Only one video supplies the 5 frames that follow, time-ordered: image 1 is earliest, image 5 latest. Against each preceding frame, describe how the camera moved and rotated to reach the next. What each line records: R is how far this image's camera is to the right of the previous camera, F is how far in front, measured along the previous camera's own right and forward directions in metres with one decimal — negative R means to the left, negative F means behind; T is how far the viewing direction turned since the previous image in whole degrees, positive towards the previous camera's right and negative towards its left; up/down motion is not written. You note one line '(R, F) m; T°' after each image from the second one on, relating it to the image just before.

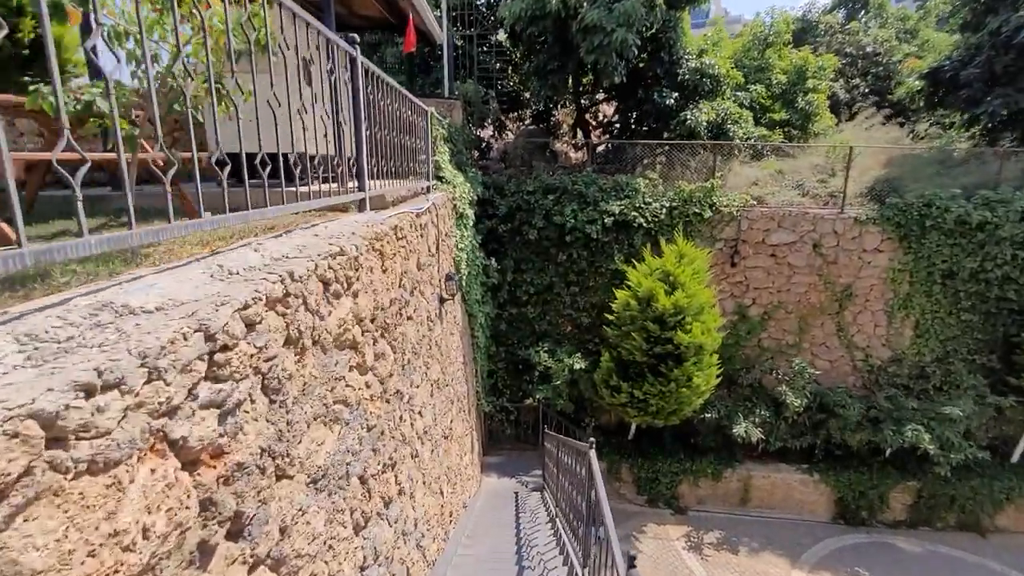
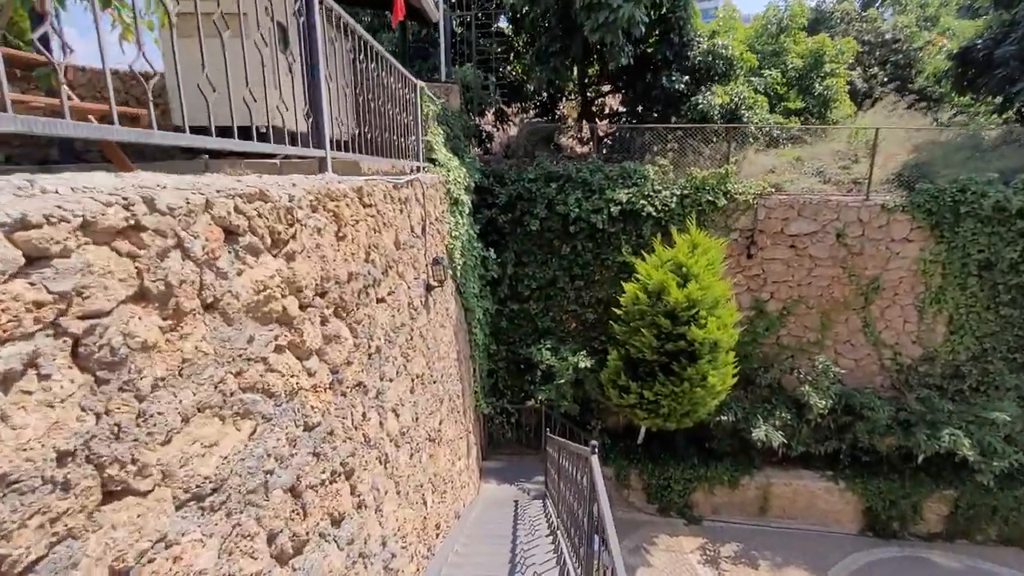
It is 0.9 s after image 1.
(+0.1, +0.4) m; -1°
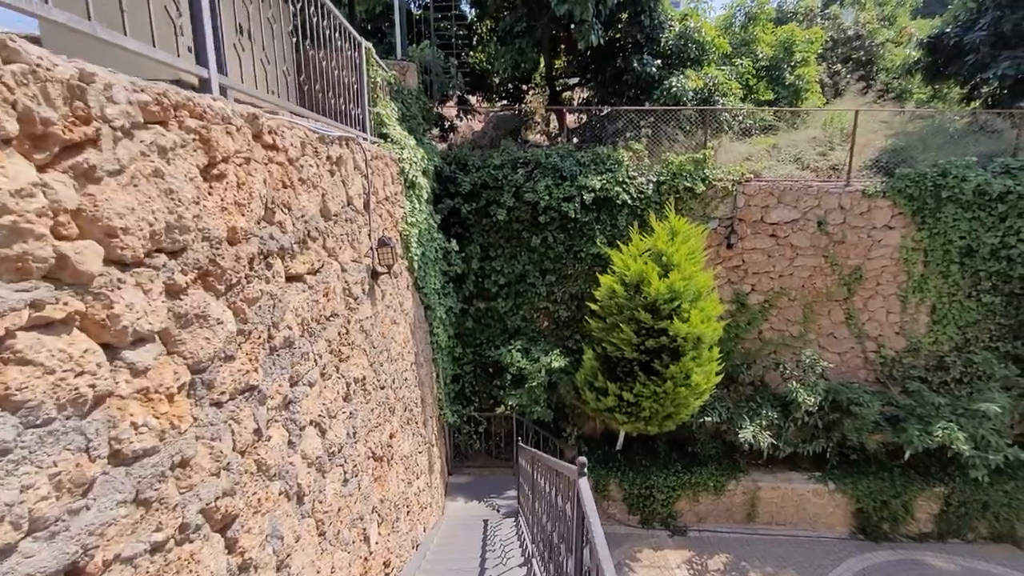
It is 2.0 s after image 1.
(0.0, +0.6) m; +4°
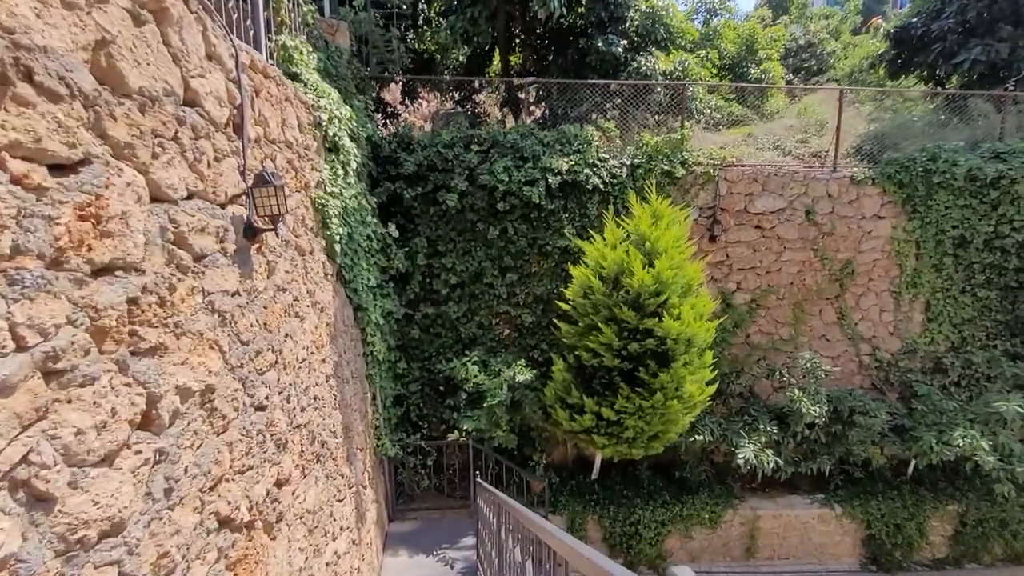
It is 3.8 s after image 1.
(0.0, +1.0) m; +5°
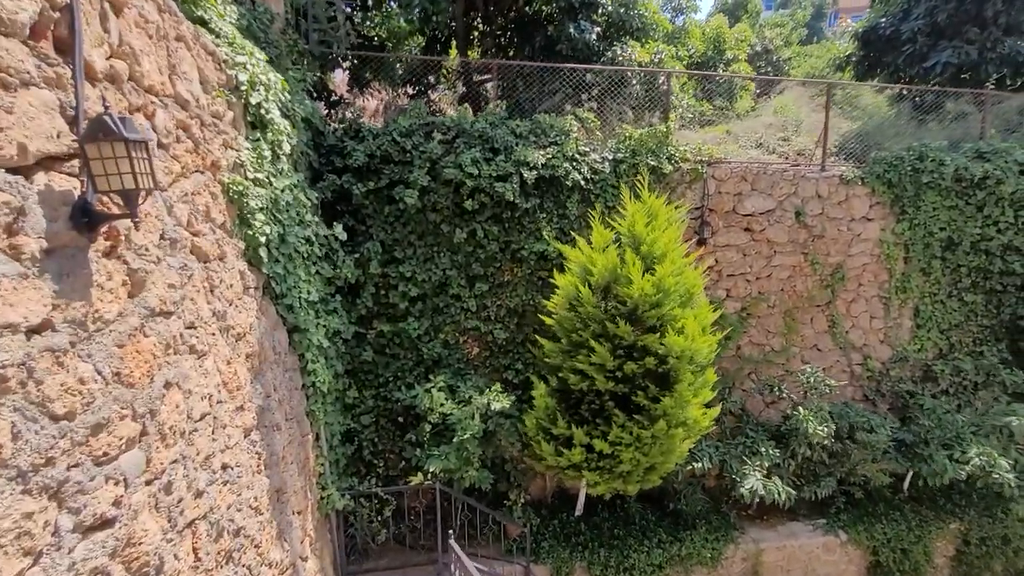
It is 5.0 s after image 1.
(-0.2, +0.7) m; +6°
